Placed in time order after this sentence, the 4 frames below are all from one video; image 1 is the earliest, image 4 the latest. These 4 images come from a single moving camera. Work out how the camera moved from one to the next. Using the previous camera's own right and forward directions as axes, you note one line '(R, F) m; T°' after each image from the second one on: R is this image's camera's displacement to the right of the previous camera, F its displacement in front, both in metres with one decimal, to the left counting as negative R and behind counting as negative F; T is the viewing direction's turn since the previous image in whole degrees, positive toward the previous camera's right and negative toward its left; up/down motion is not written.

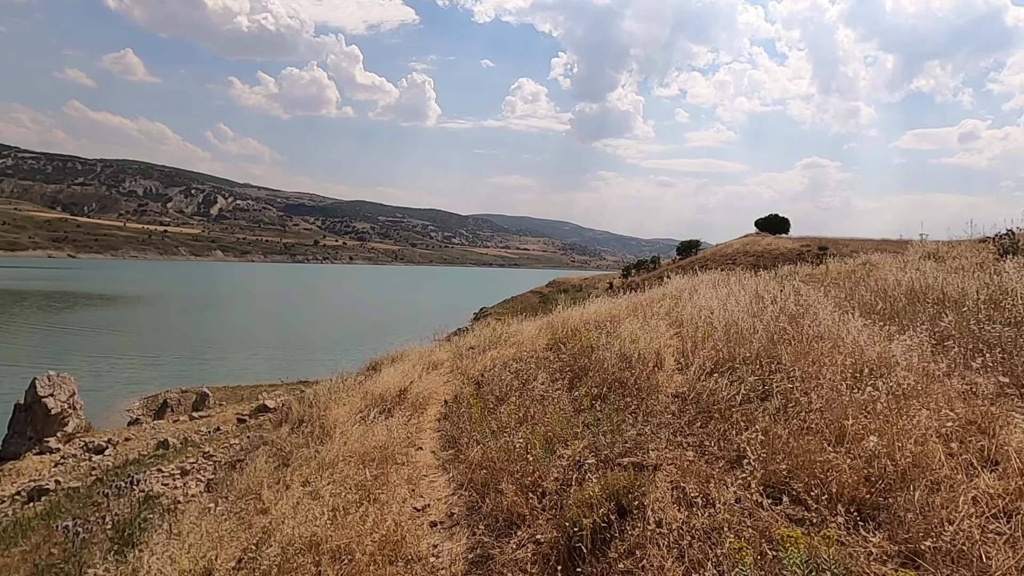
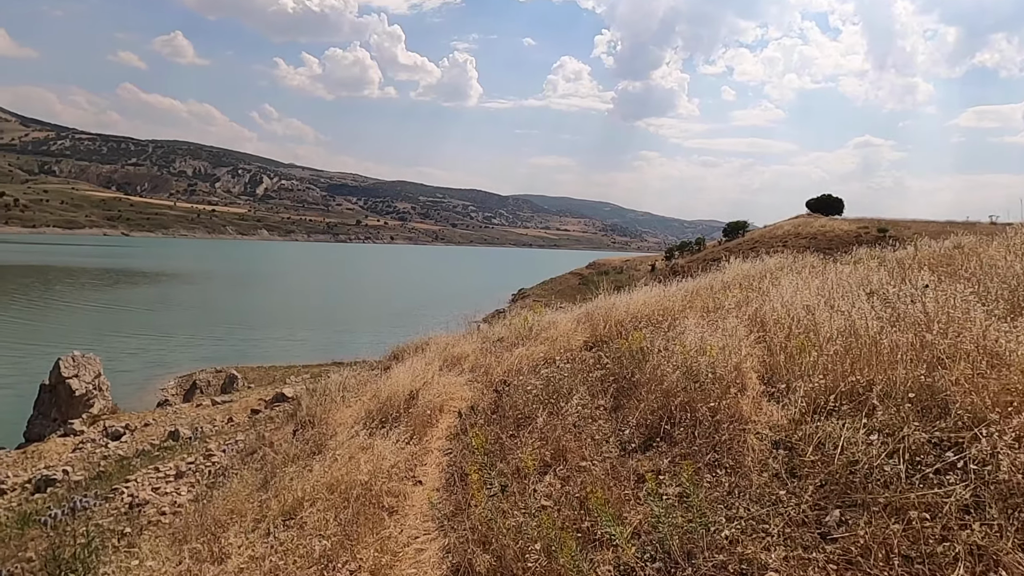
(+0.1, +1.4) m; -3°
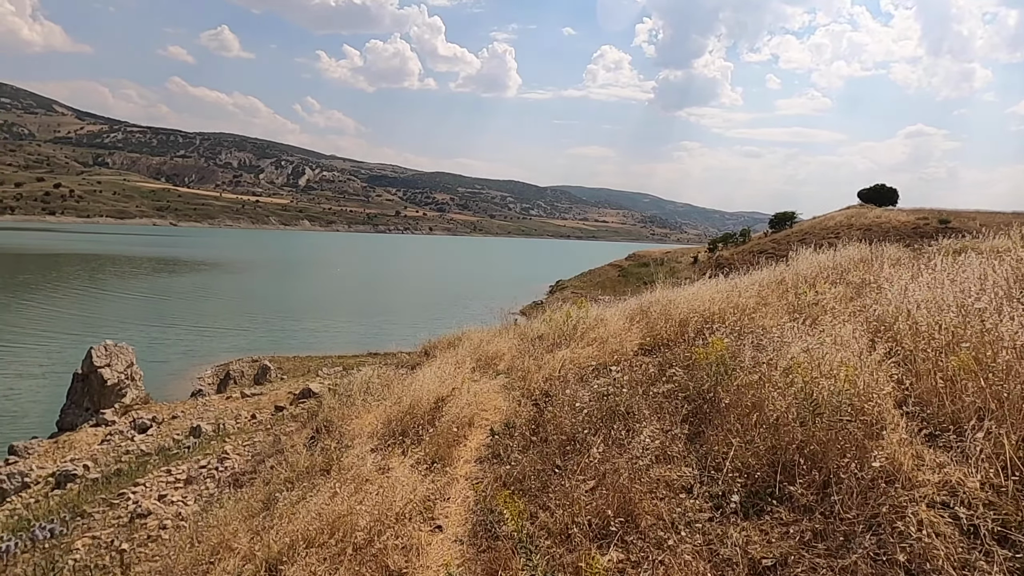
(-0.1, +1.0) m; -3°
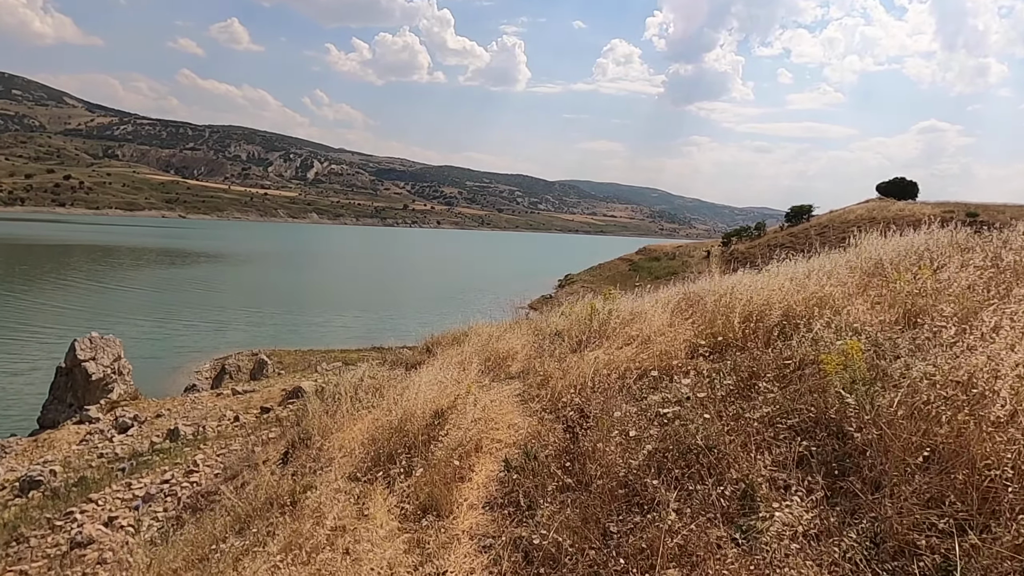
(-0.1, +1.4) m; -1°
